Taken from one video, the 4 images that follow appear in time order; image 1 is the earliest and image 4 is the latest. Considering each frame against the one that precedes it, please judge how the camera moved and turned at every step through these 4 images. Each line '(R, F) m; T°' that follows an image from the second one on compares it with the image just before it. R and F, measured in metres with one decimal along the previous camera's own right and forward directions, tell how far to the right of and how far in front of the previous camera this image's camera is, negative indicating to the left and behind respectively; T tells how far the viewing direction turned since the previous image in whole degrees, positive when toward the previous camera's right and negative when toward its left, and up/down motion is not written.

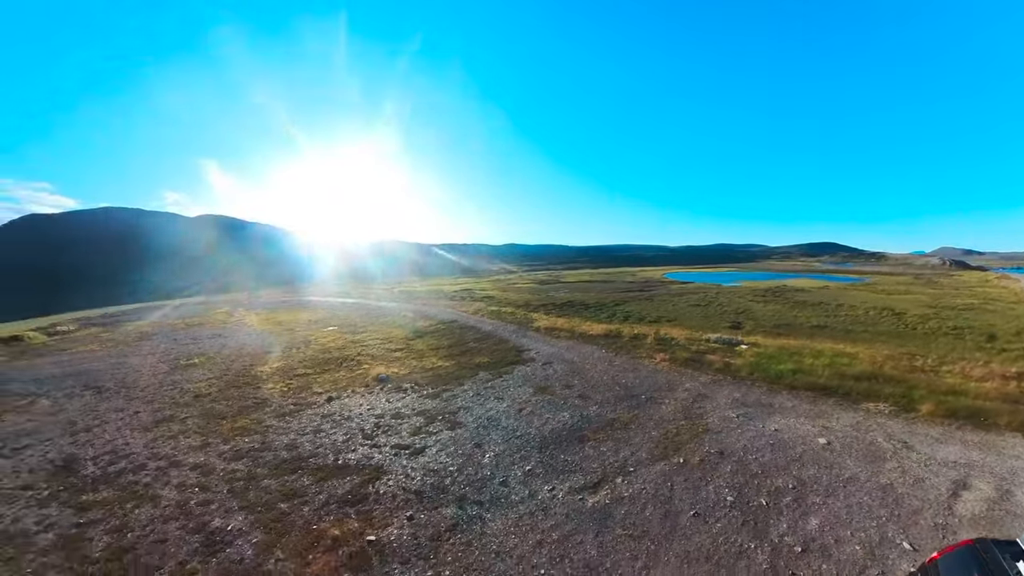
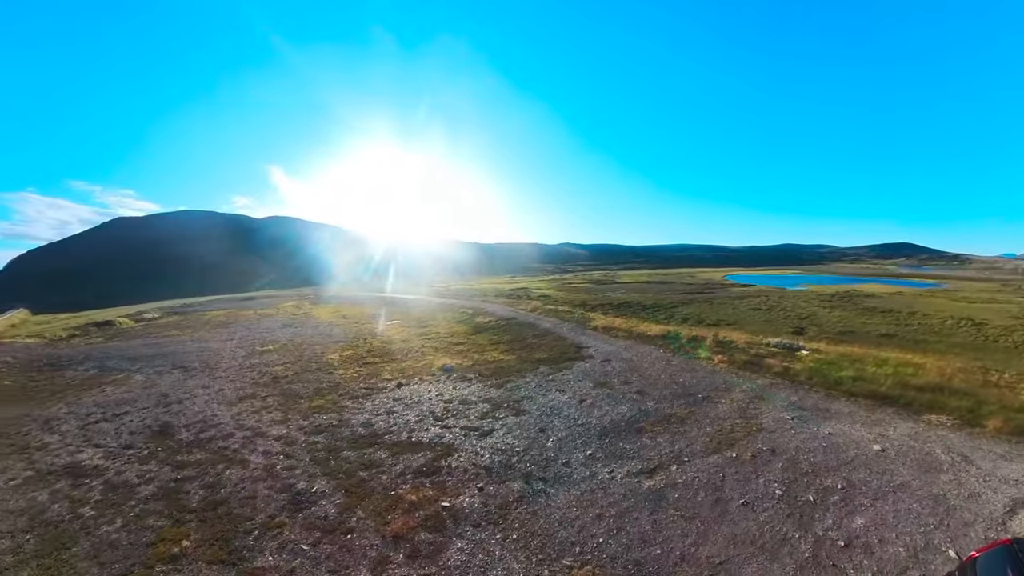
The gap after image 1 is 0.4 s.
(-0.3, -1.2) m; -5°
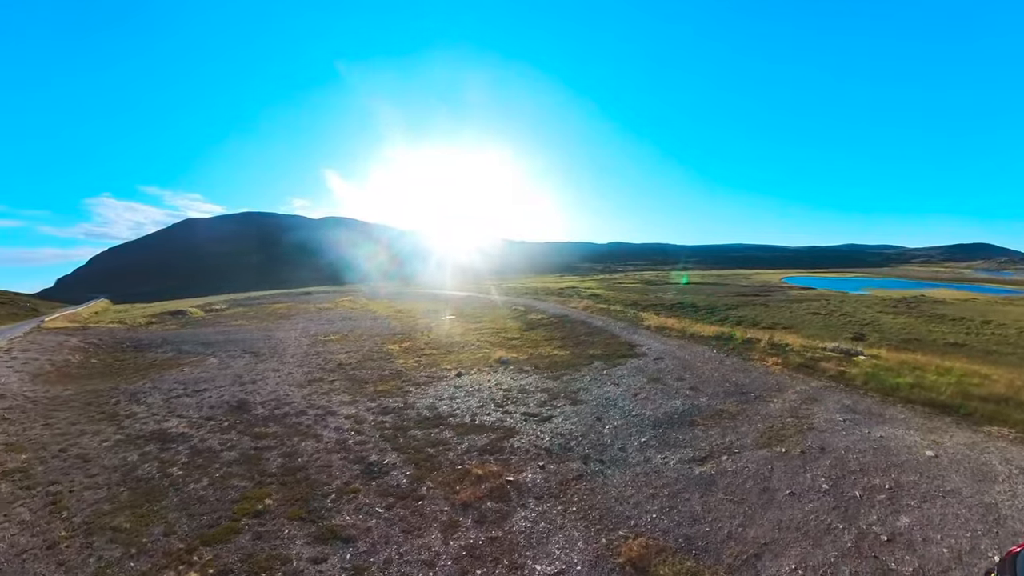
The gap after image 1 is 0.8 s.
(-0.4, -1.2) m; -5°
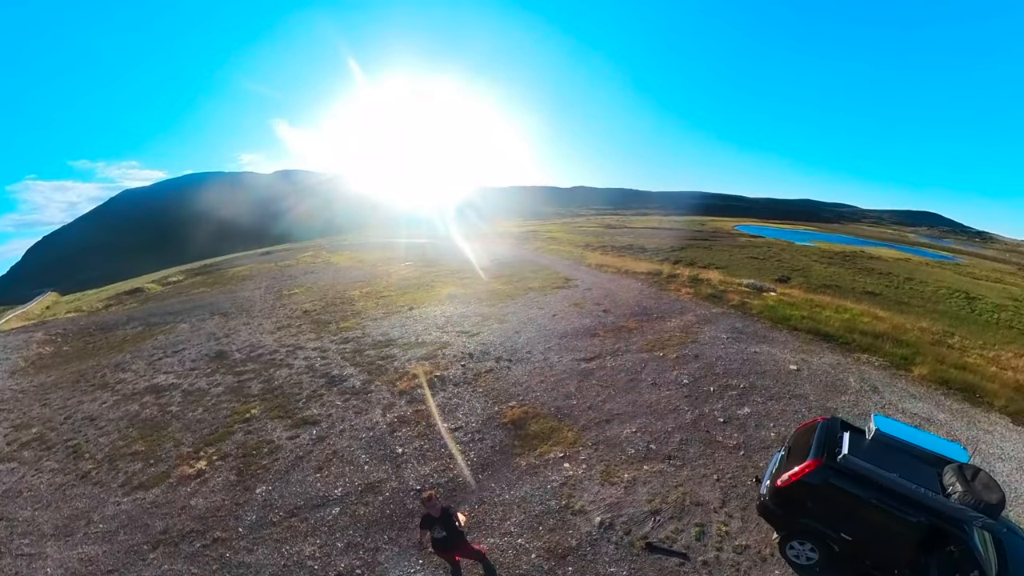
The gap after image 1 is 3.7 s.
(+1.4, -2.0) m; +3°
